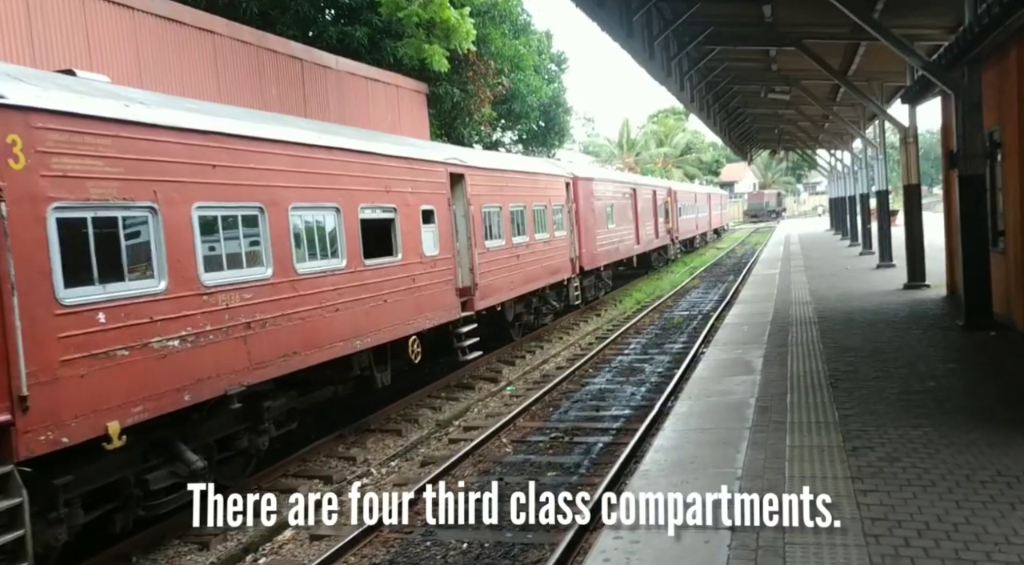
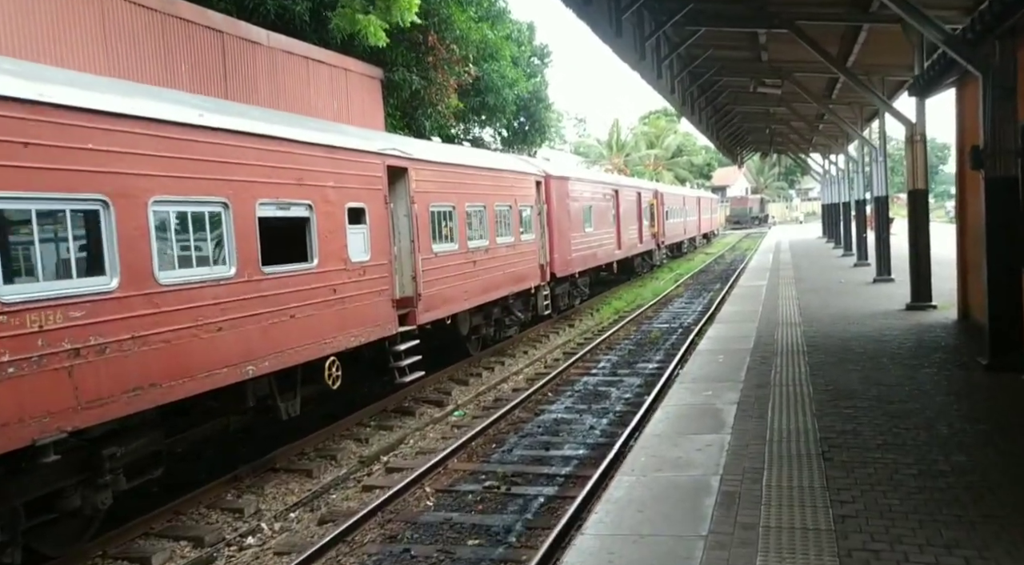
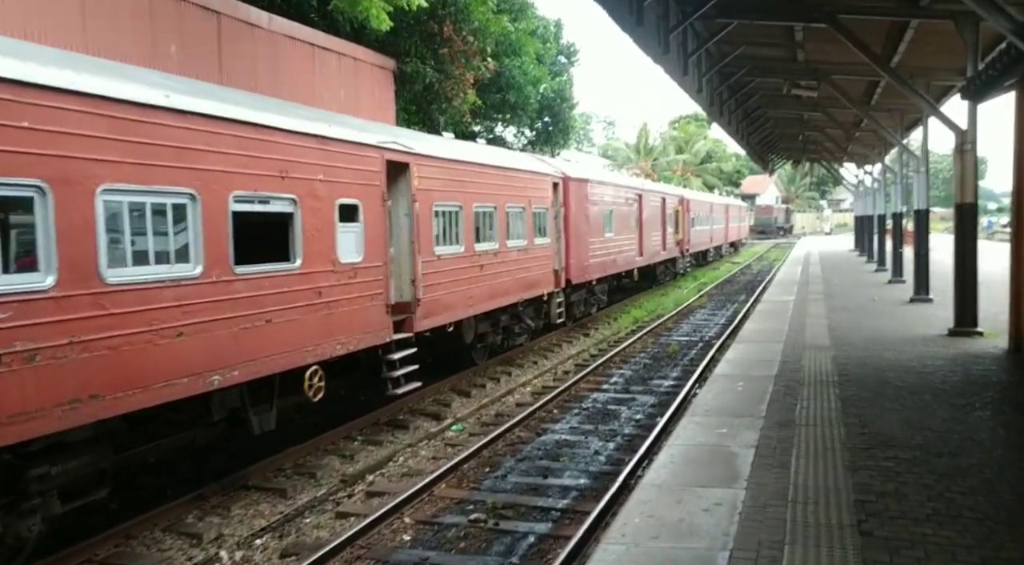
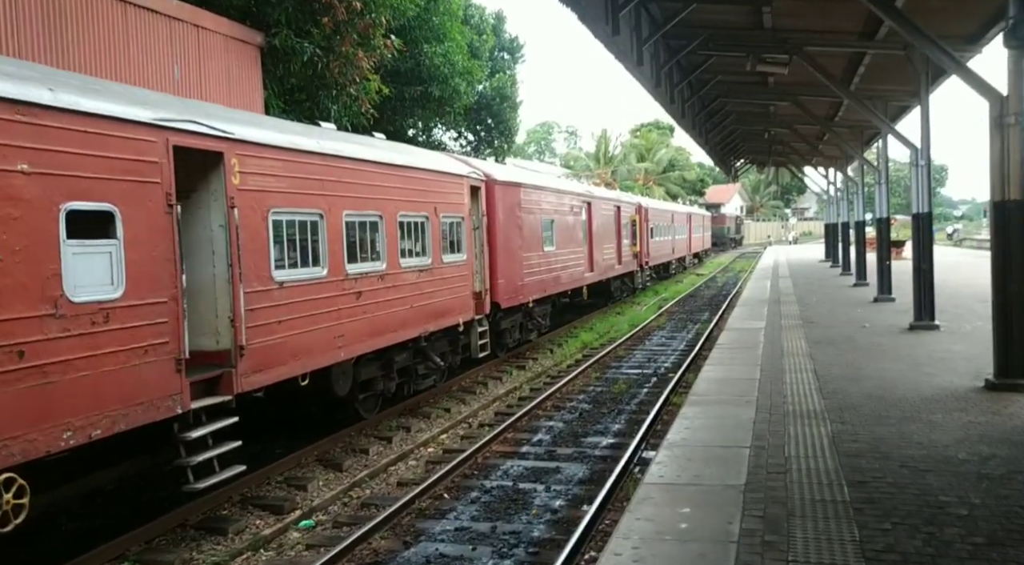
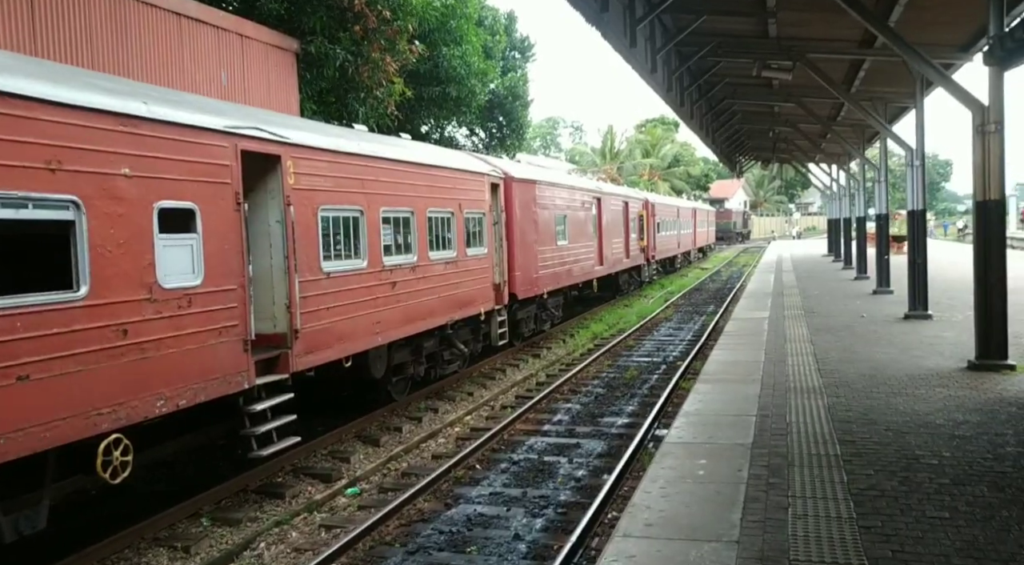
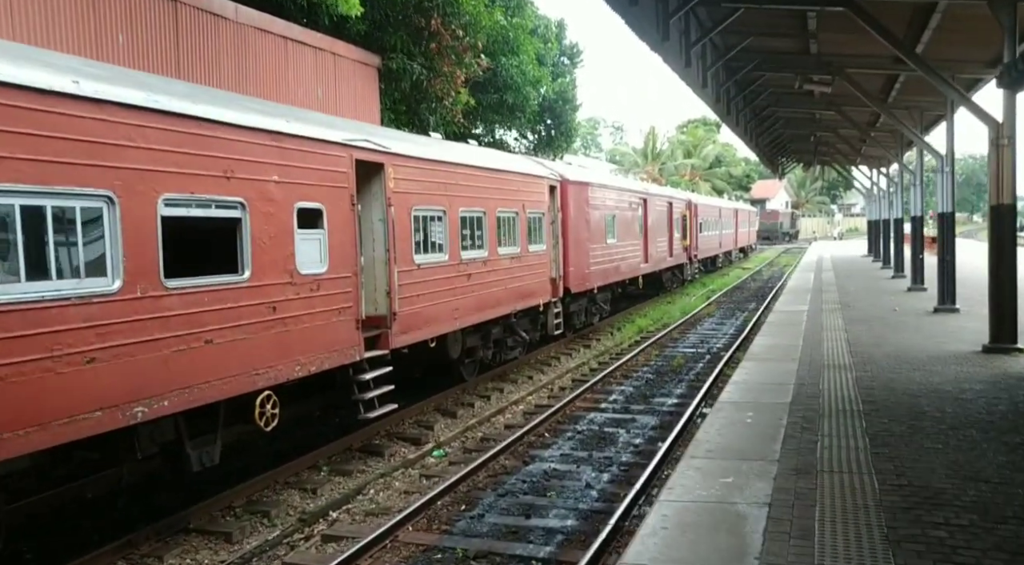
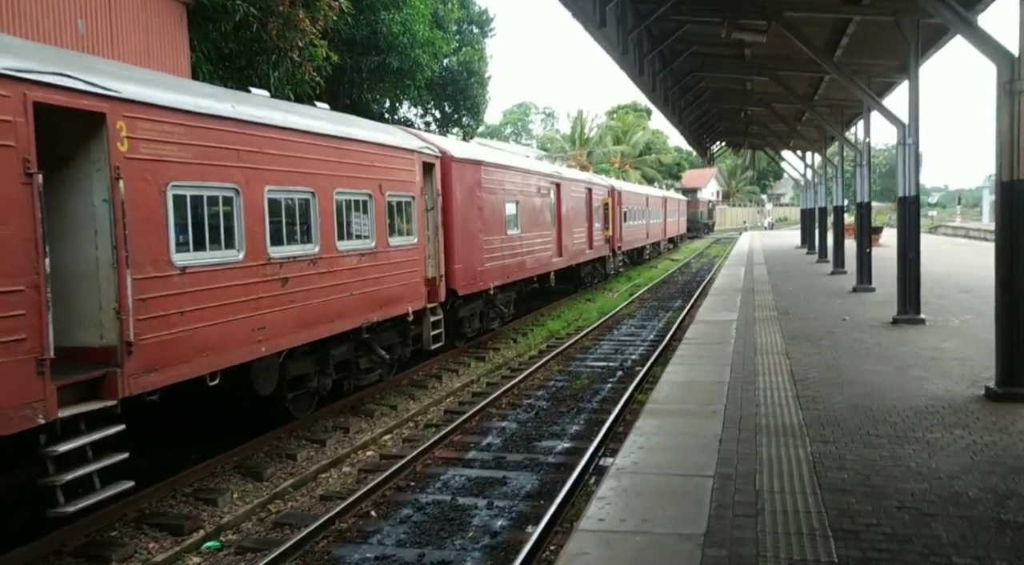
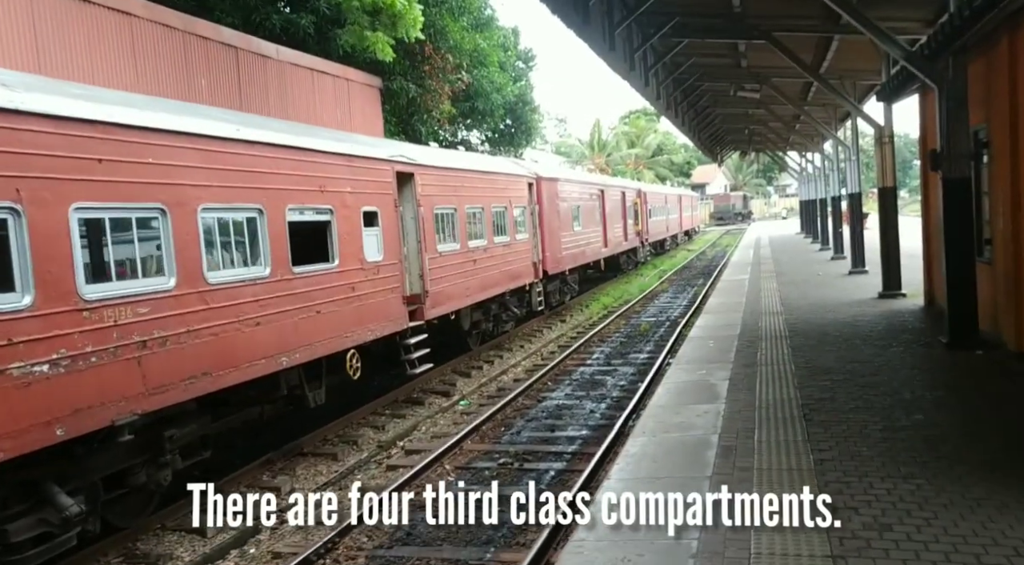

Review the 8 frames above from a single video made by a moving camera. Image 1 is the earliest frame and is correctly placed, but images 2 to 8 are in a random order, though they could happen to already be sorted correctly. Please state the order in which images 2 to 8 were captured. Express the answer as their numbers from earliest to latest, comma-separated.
8, 2, 3, 6, 5, 4, 7
